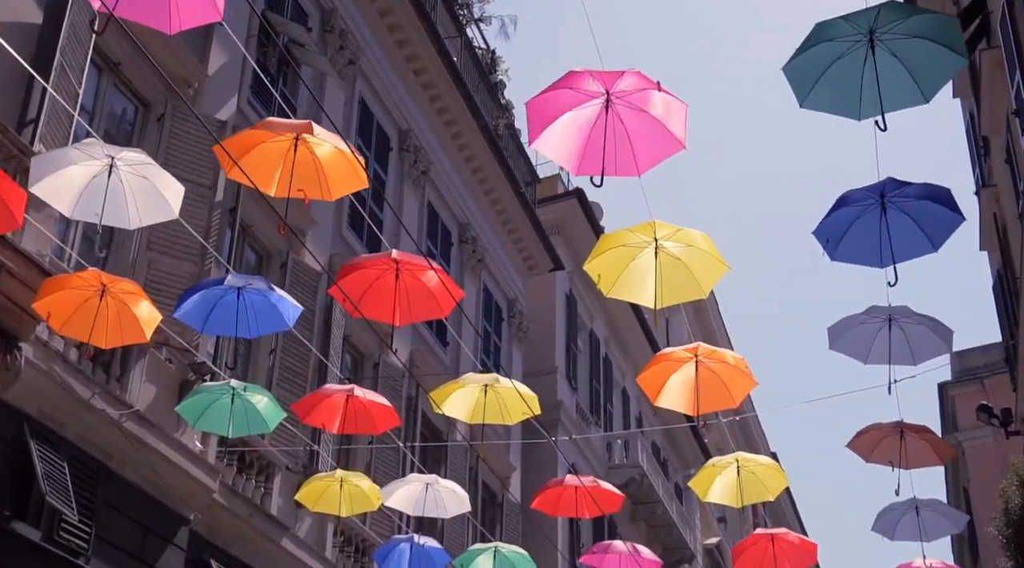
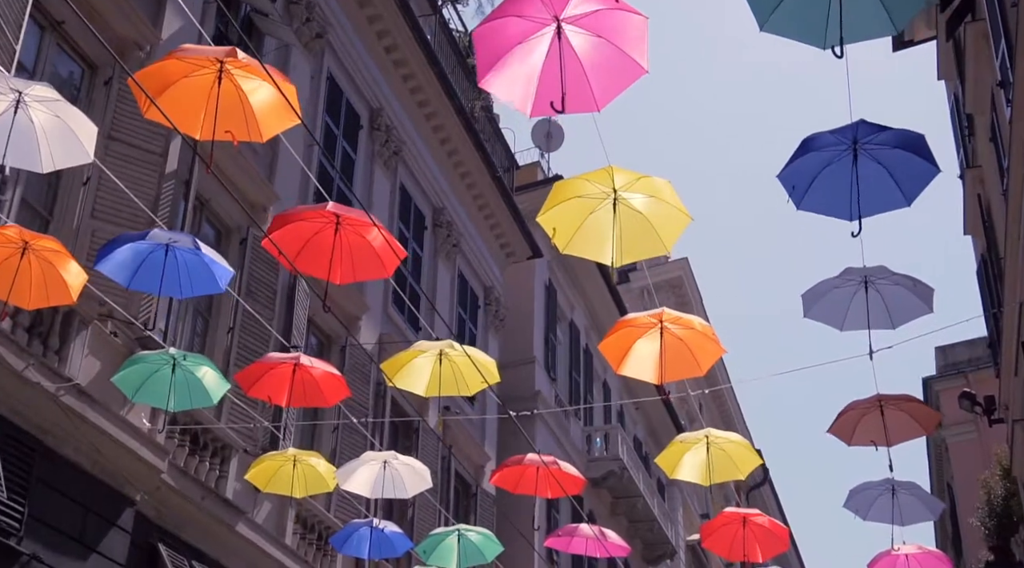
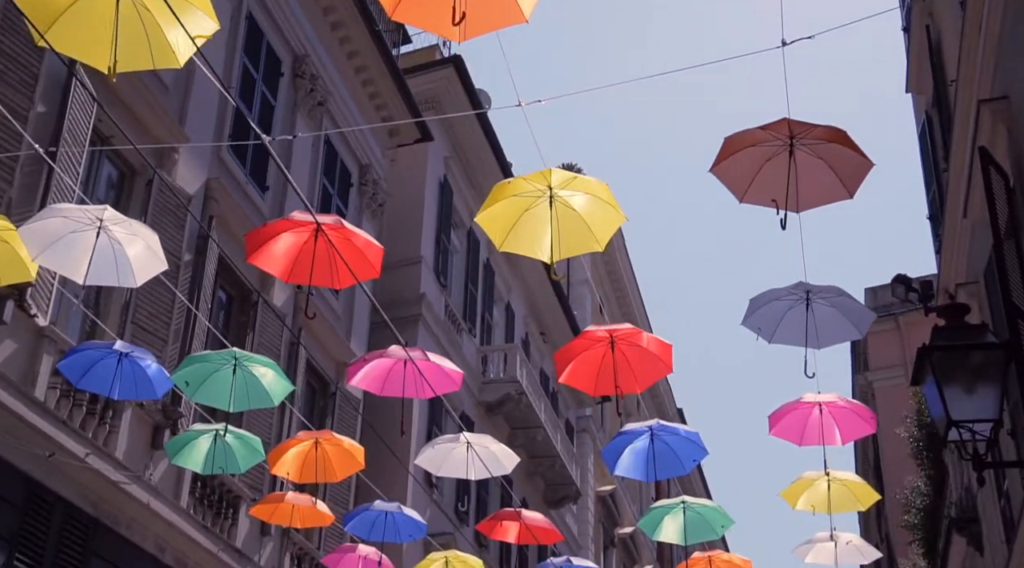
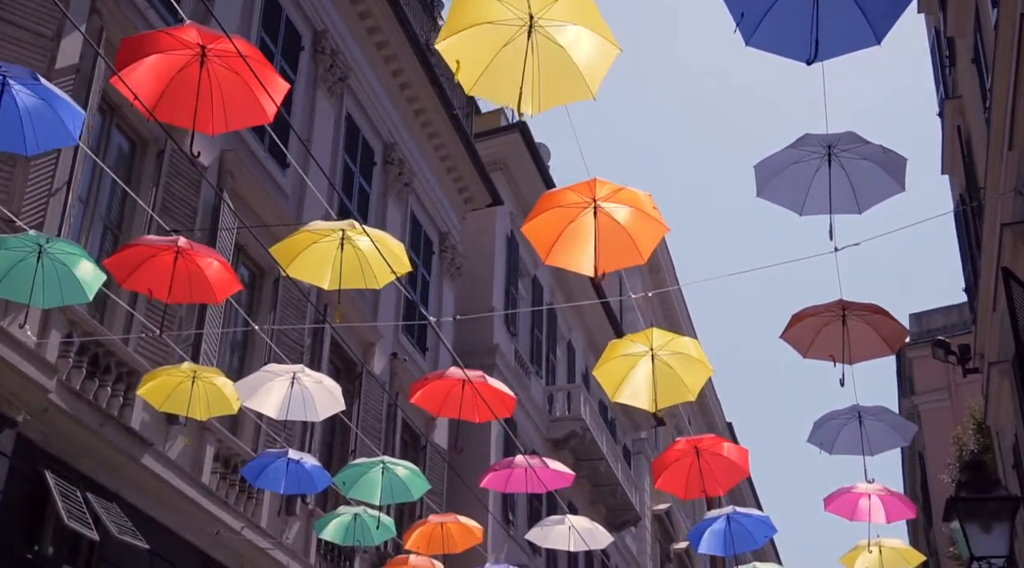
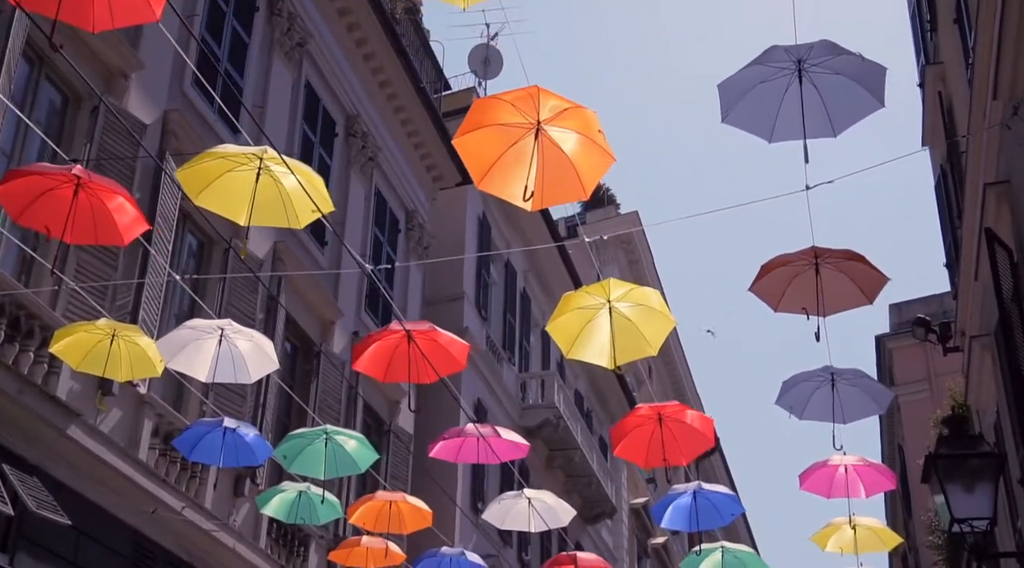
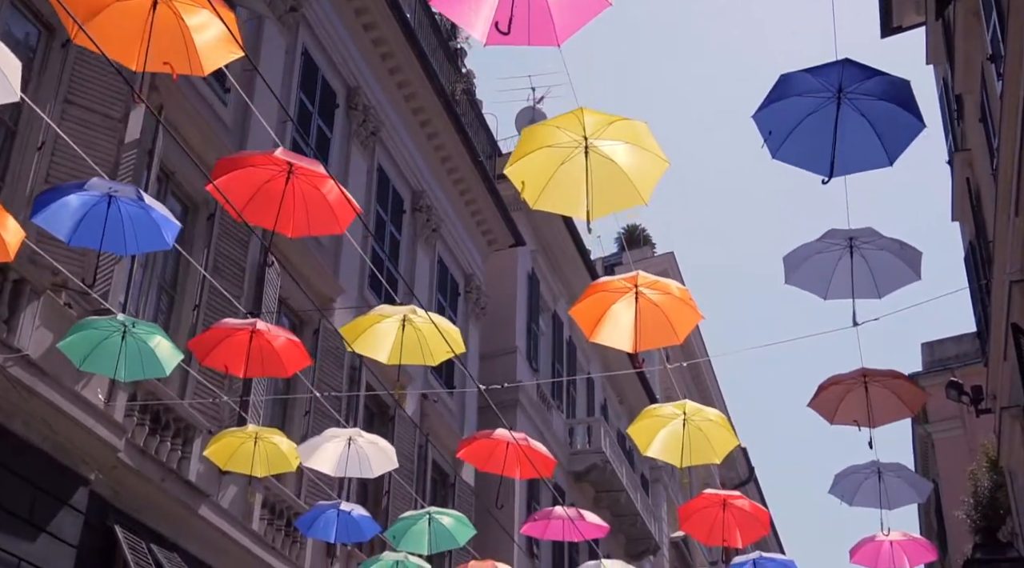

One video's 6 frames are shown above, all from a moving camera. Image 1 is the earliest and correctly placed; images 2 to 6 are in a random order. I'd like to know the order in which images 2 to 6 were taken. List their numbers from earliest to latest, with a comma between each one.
2, 6, 4, 5, 3
